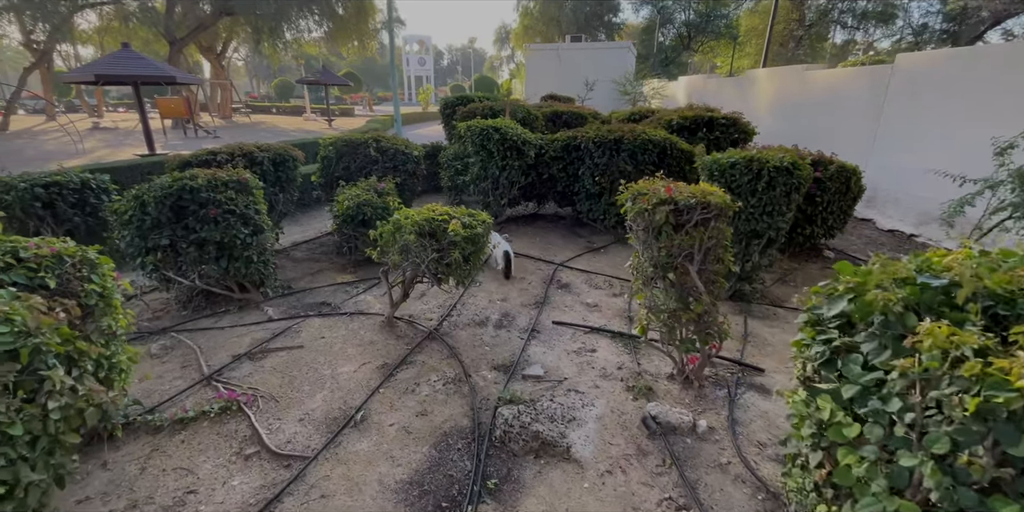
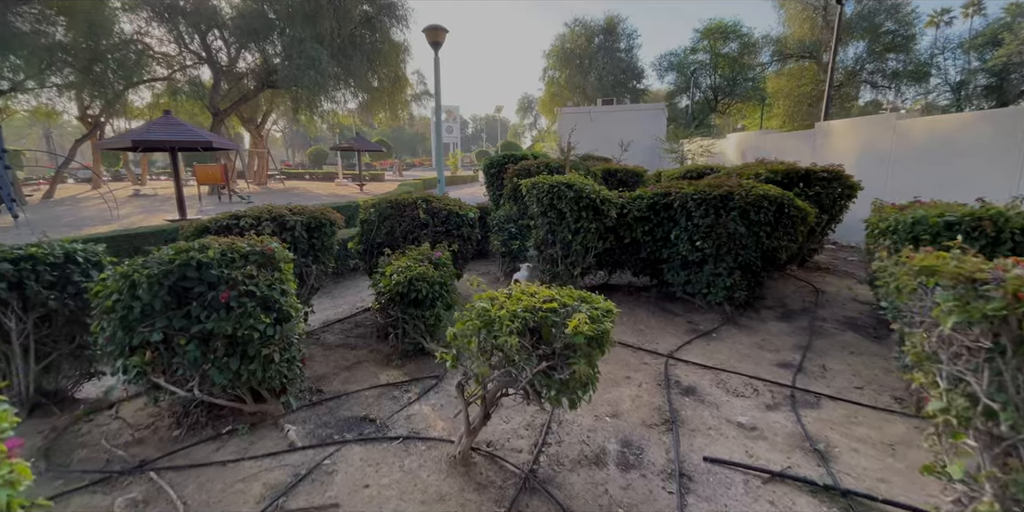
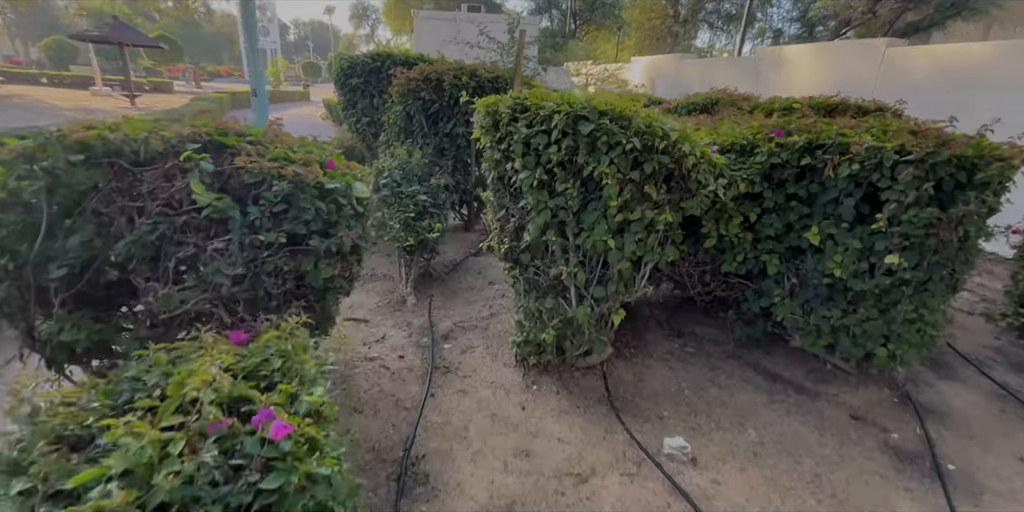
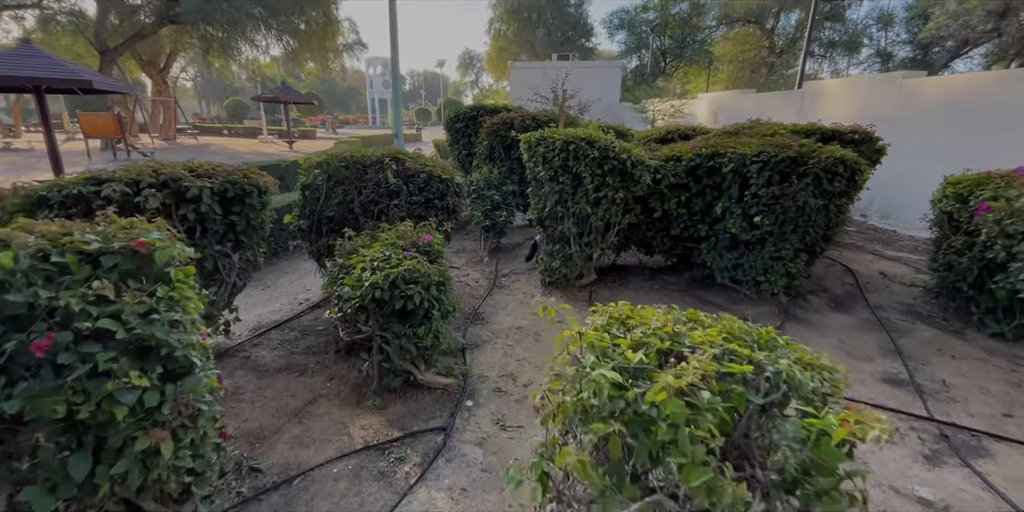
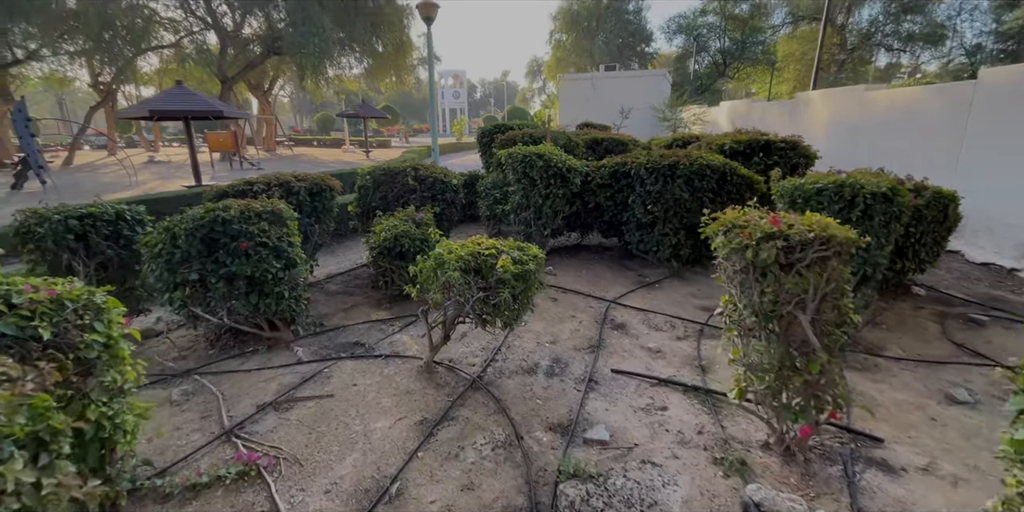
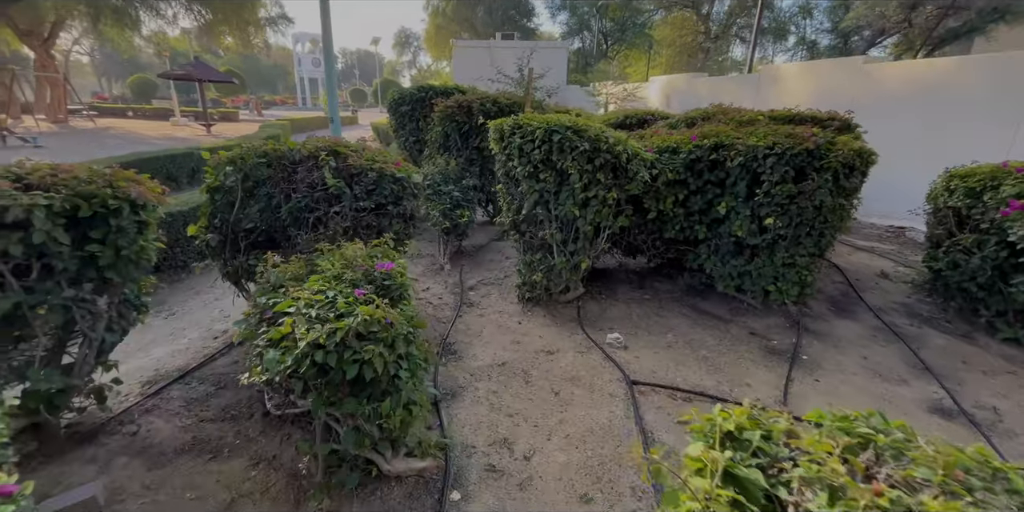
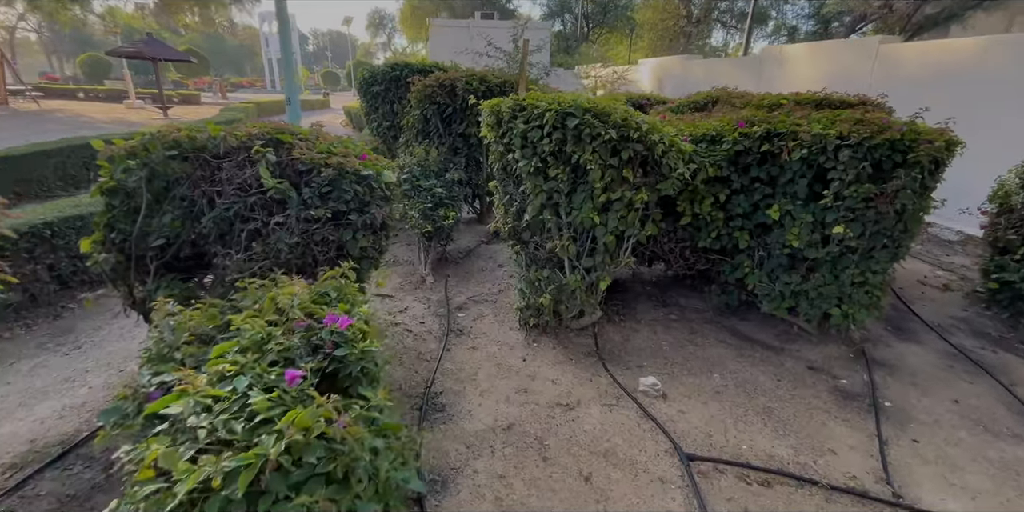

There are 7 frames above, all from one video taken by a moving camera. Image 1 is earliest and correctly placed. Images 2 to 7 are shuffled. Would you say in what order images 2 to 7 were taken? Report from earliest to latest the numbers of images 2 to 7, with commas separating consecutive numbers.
5, 2, 4, 6, 7, 3
